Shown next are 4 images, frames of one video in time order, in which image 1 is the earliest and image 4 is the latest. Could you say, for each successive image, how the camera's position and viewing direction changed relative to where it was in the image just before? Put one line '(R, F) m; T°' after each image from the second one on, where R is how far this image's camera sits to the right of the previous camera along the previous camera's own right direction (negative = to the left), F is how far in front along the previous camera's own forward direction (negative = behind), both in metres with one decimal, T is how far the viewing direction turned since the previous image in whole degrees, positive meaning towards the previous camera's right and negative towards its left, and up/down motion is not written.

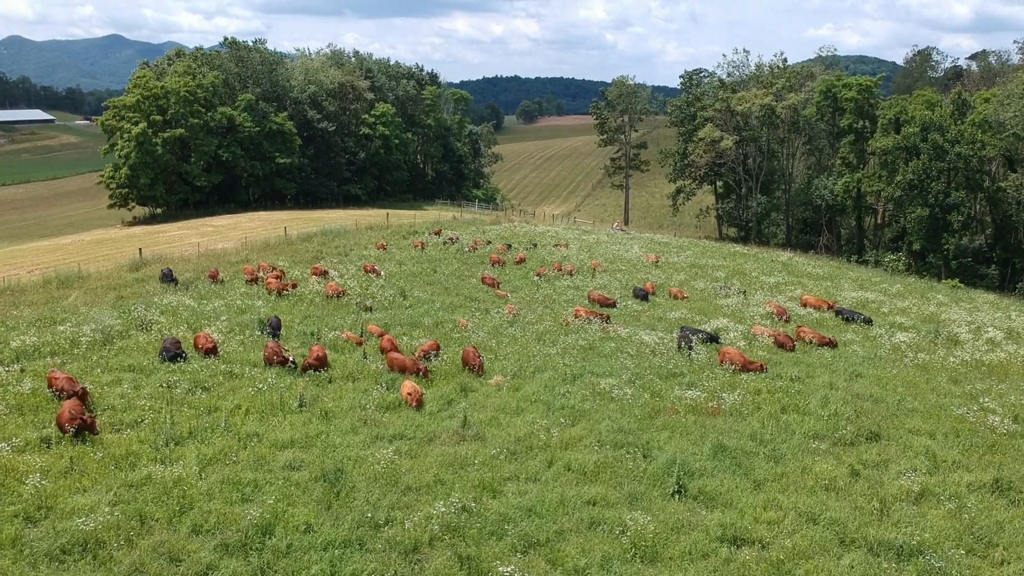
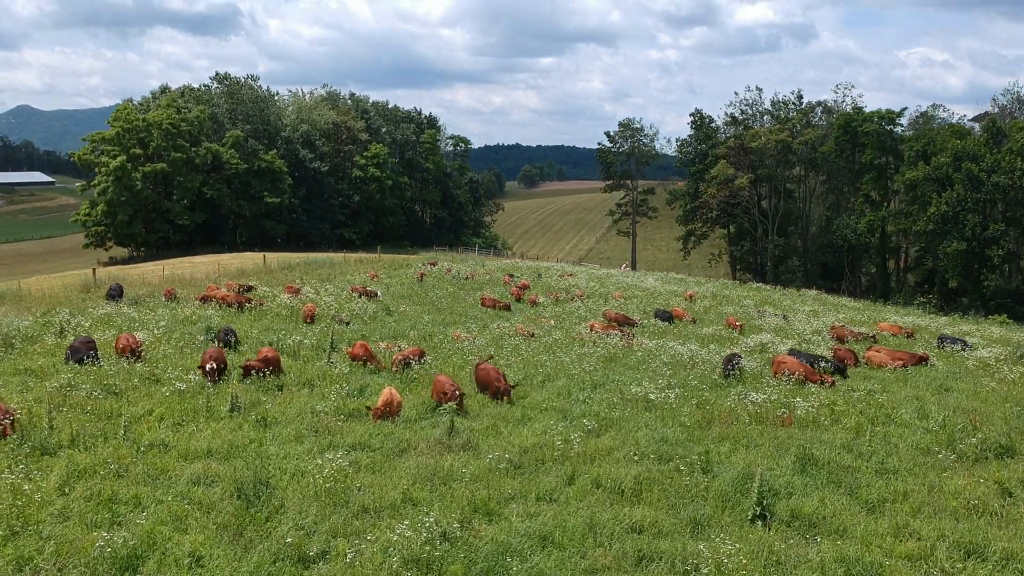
(0.0, +3.9) m; 0°
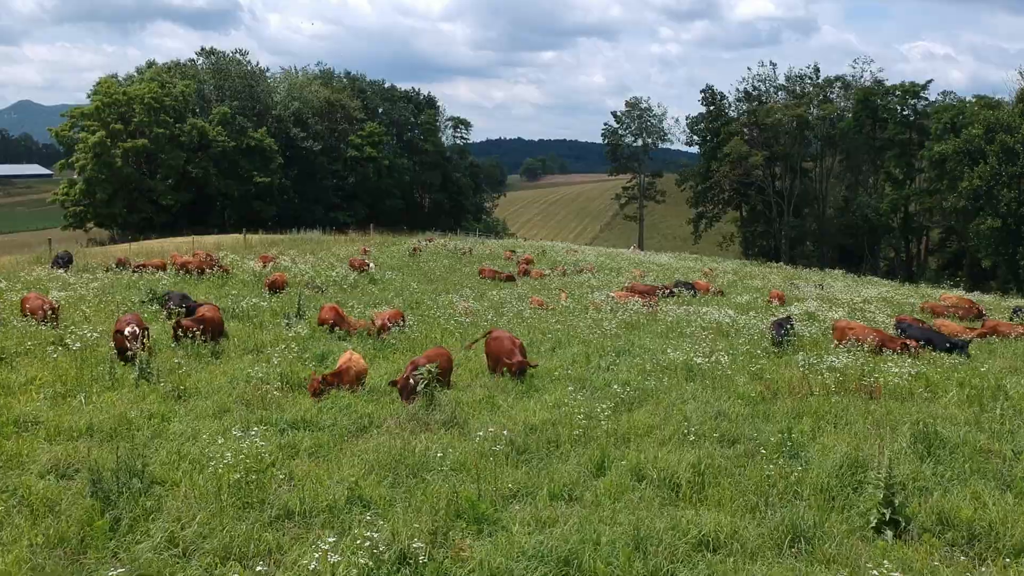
(0.0, +3.0) m; 0°
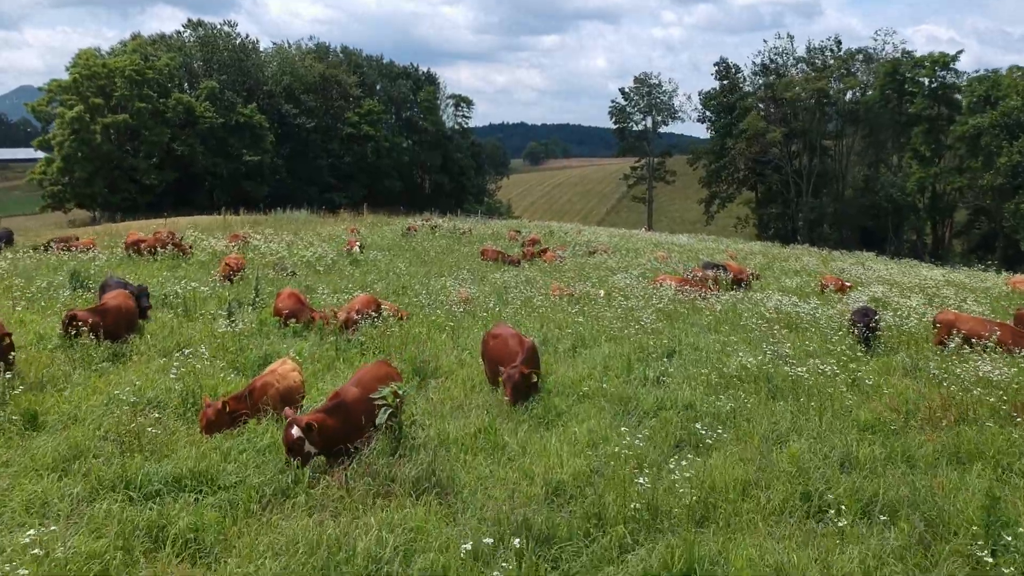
(-0.1, +2.9) m; 0°
